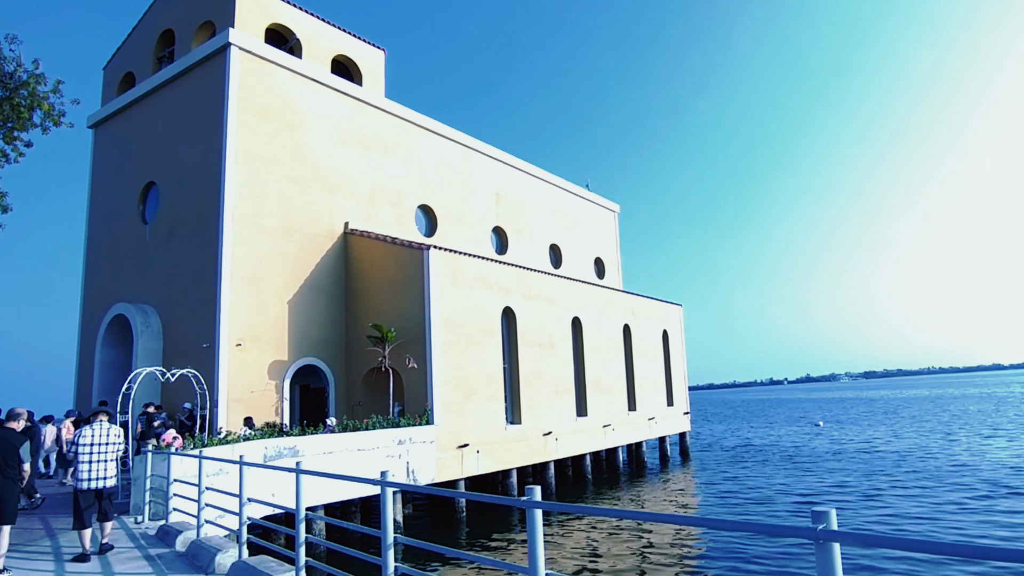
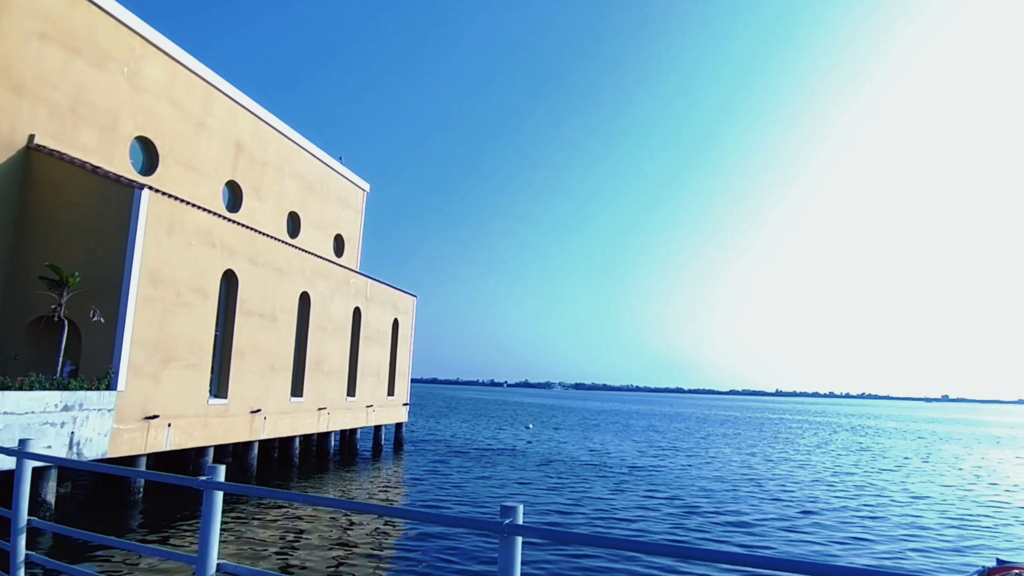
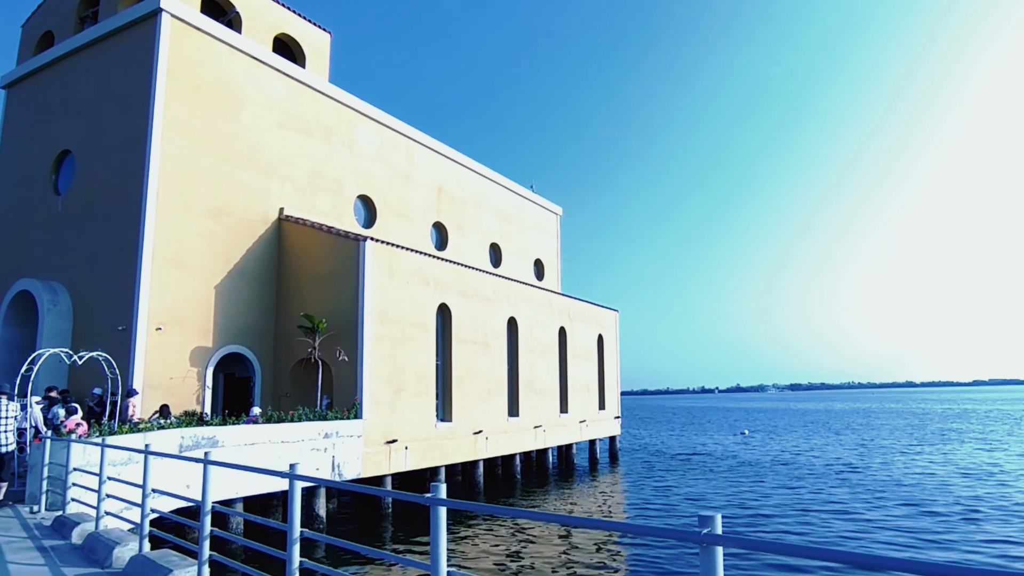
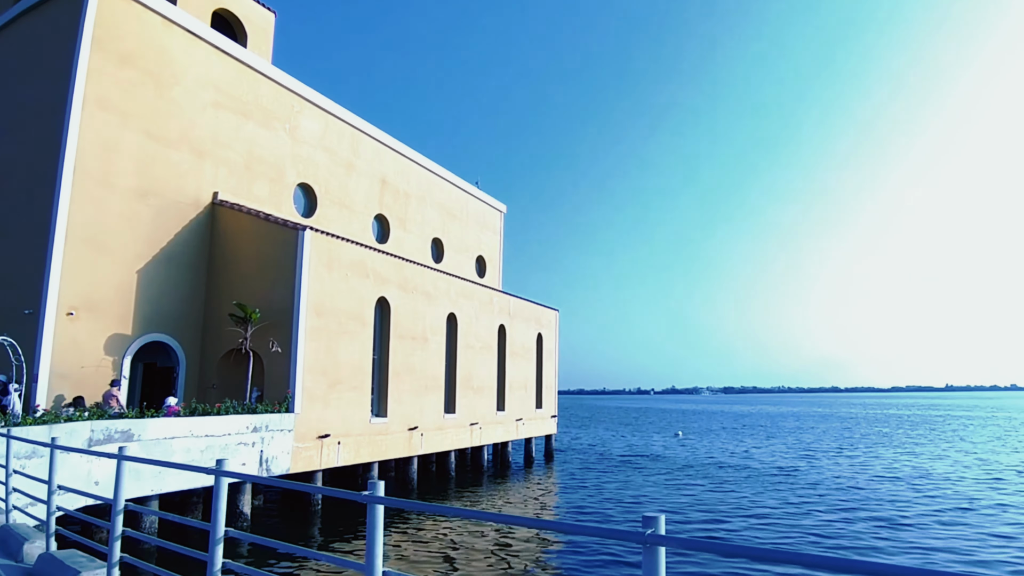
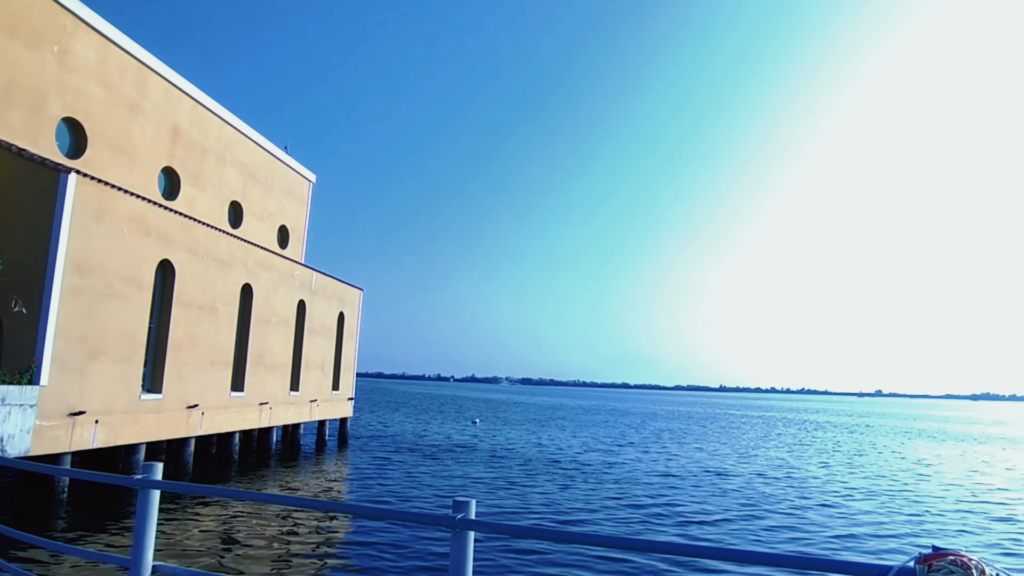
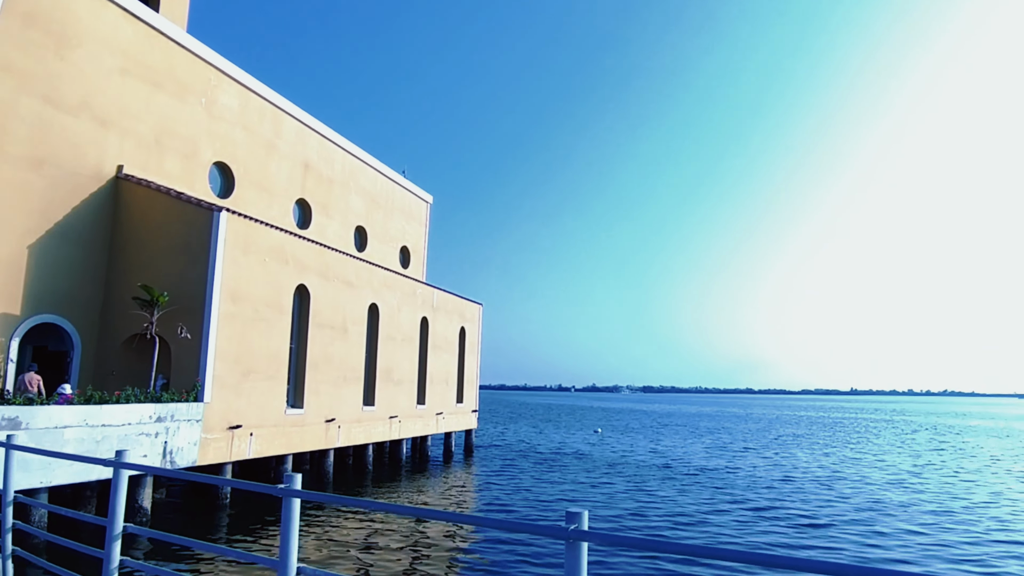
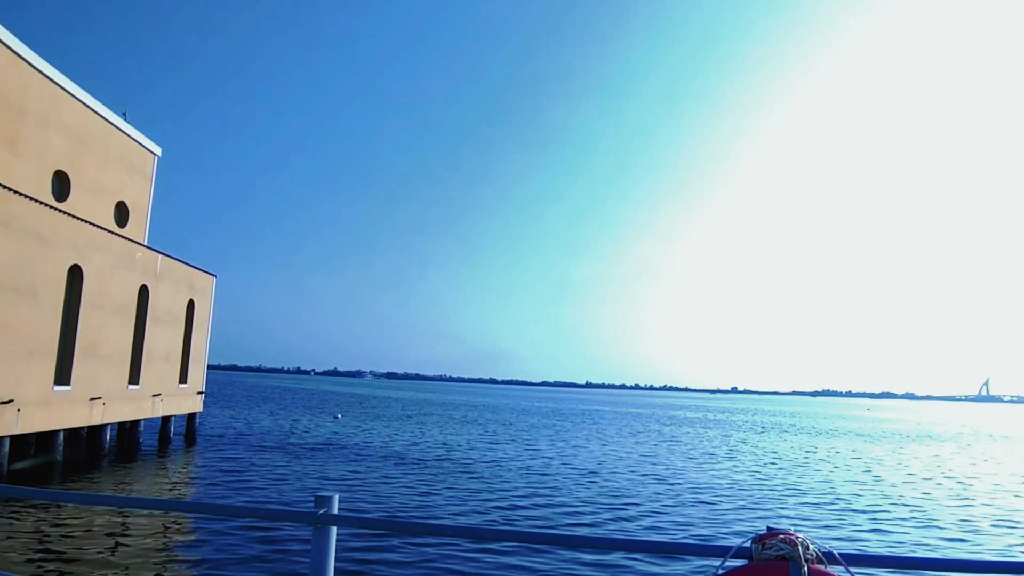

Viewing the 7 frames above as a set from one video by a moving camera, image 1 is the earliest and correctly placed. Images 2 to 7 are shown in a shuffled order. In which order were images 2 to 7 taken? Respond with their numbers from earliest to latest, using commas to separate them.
3, 4, 6, 2, 5, 7
